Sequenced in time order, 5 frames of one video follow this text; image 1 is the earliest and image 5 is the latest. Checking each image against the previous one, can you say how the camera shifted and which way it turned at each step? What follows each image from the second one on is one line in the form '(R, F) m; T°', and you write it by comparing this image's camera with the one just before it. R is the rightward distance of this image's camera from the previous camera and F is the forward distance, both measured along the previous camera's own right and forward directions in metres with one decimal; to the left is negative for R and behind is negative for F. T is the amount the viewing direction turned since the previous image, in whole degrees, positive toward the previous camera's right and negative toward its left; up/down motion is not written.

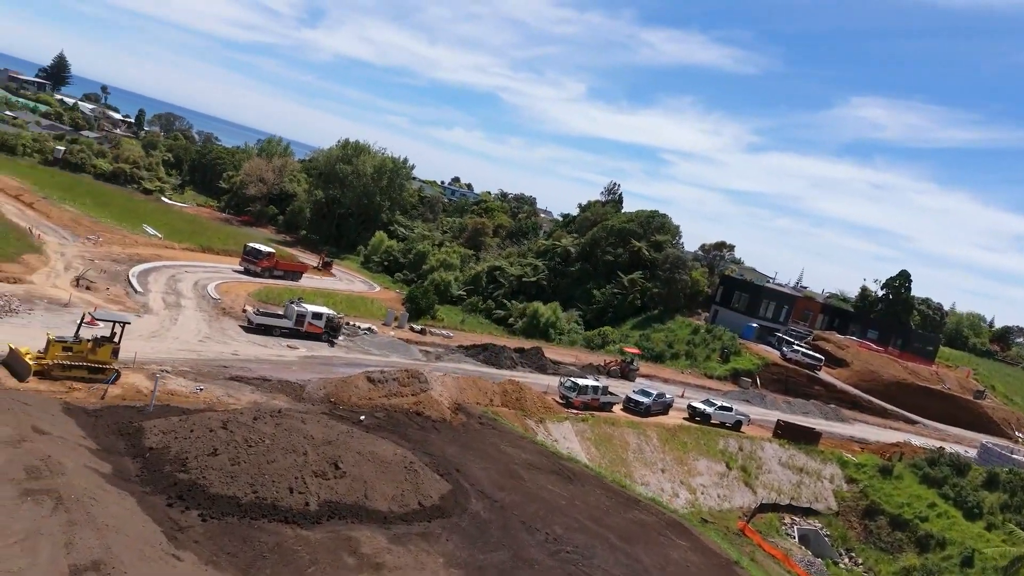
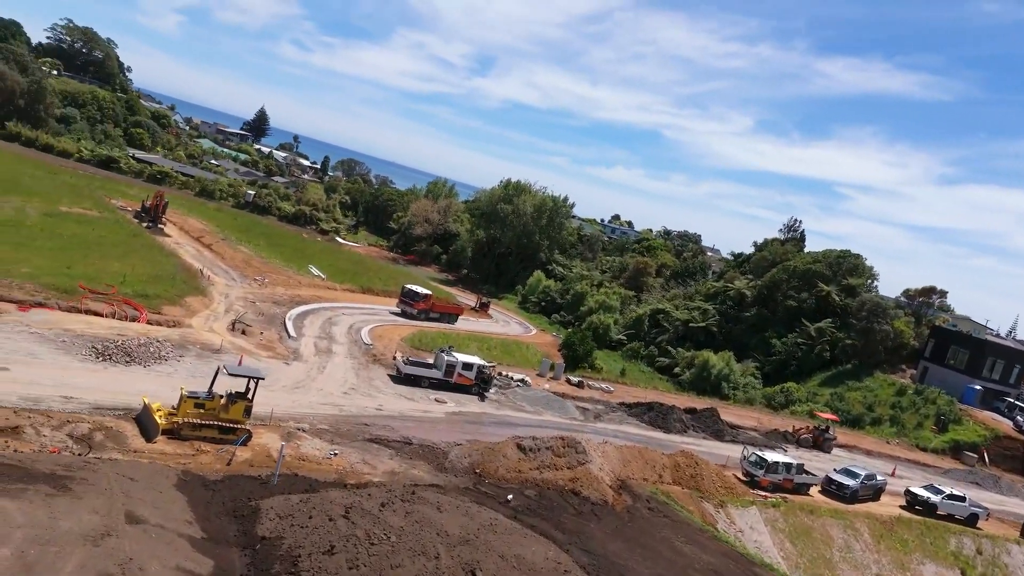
(-0.6, +3.9) m; -13°
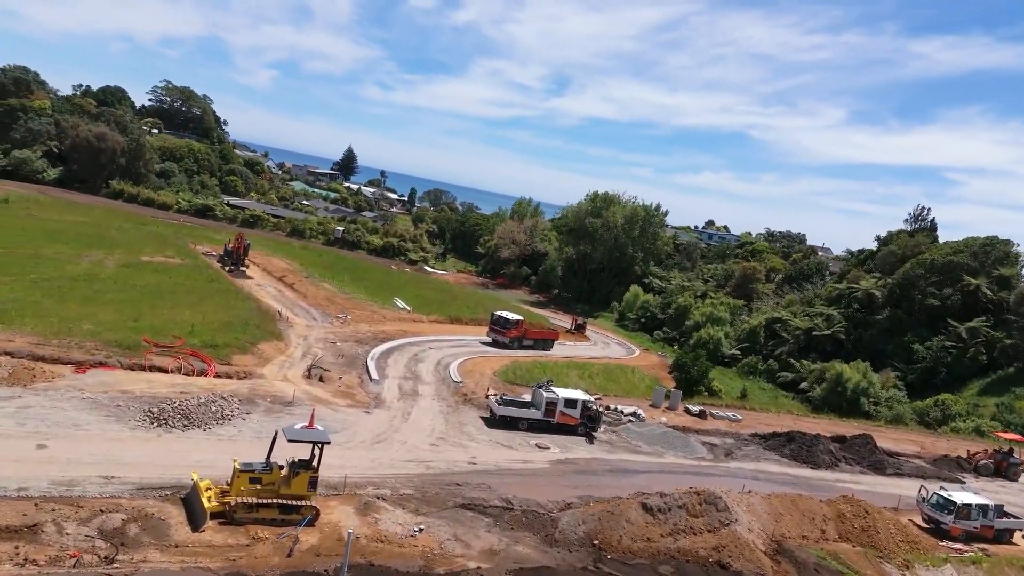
(-0.4, +4.1) m; -7°
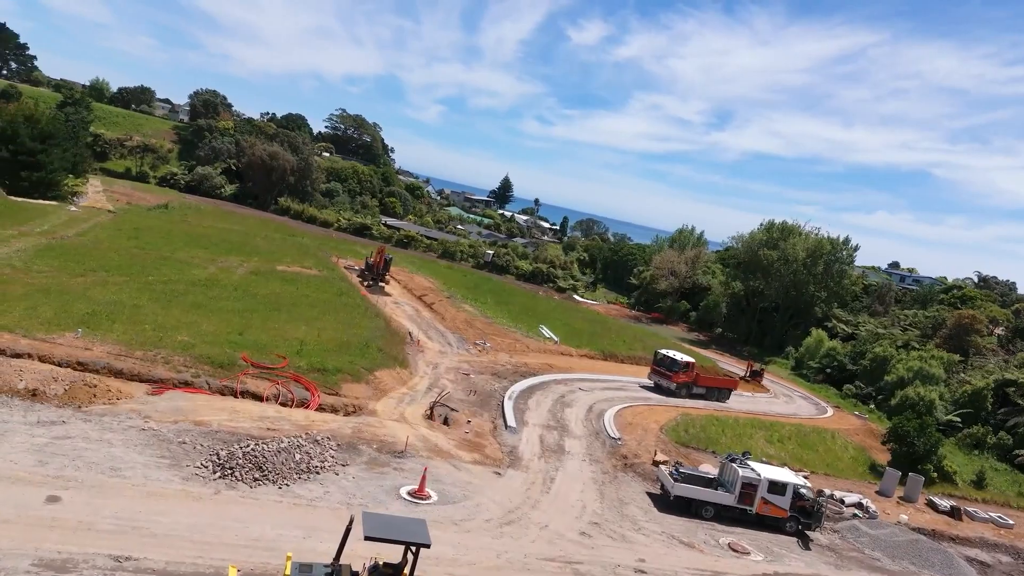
(-1.1, +6.4) m; -12°
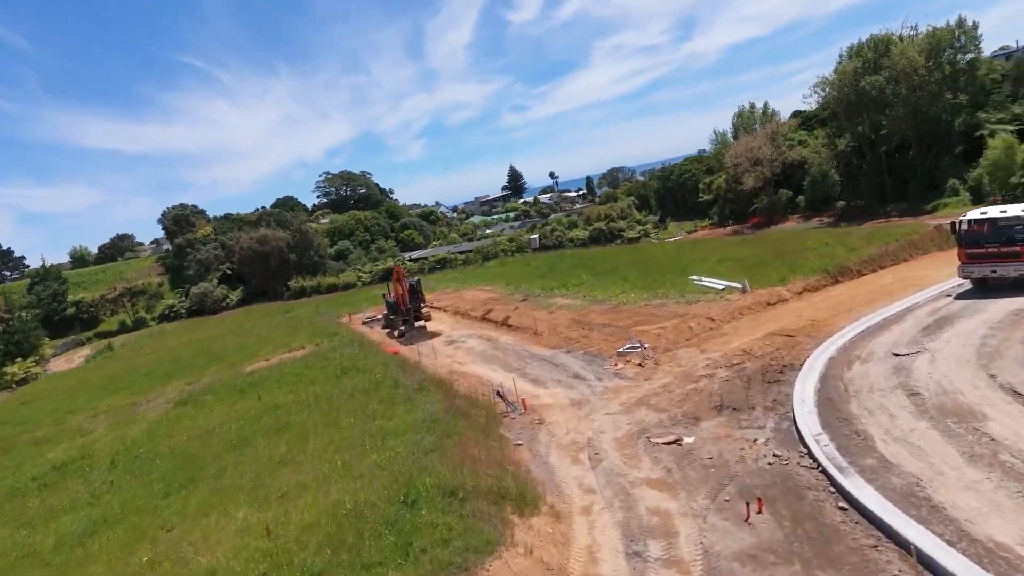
(-2.4, +16.8) m; -4°
